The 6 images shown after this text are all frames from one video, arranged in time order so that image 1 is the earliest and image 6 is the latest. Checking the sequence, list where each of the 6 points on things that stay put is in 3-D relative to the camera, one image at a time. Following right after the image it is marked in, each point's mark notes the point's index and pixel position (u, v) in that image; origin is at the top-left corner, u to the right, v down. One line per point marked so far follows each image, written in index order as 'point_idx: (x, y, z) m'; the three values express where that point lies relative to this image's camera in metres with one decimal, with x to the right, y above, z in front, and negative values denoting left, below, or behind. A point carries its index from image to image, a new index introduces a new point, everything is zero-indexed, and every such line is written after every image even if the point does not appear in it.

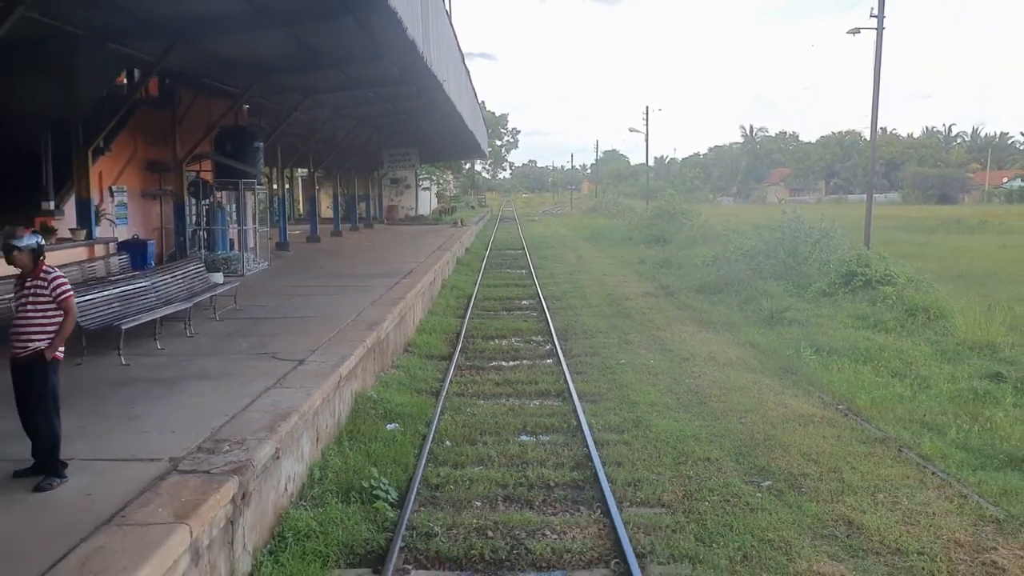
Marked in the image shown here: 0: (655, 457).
0: (+1.0, -1.1, +6.3) m
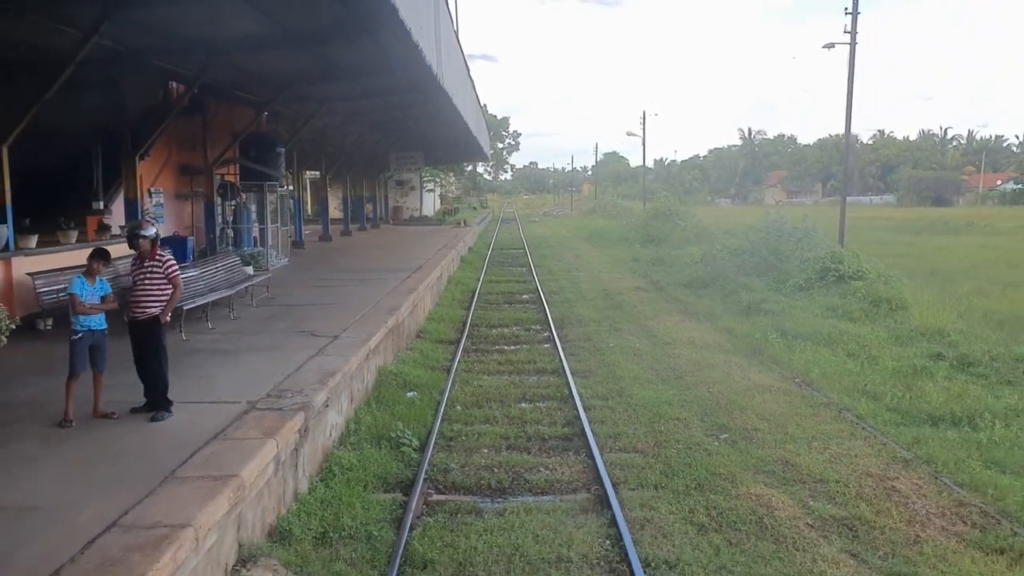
0: (+1.0, -1.0, +7.5) m
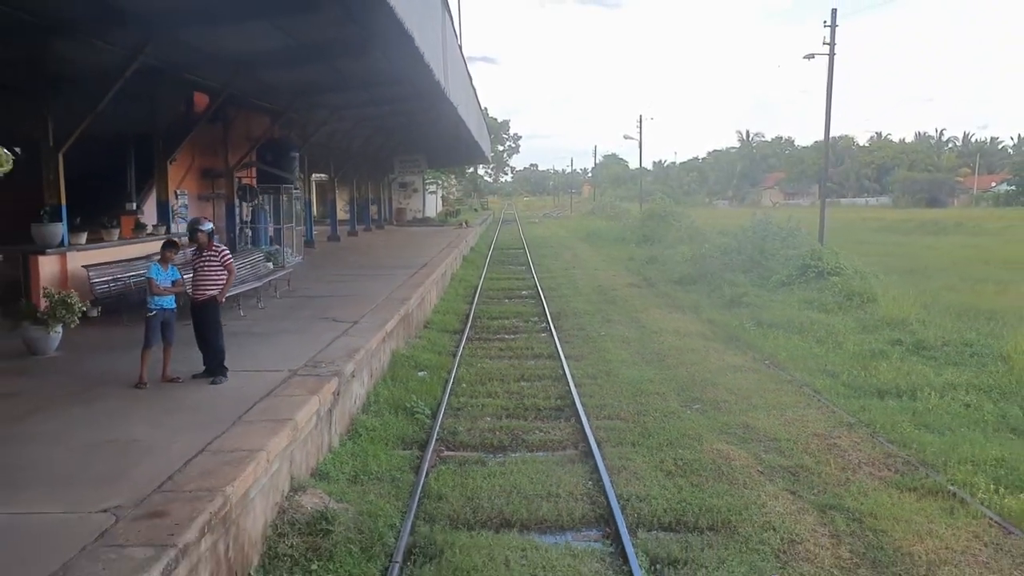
0: (+1.0, -0.9, +8.5) m
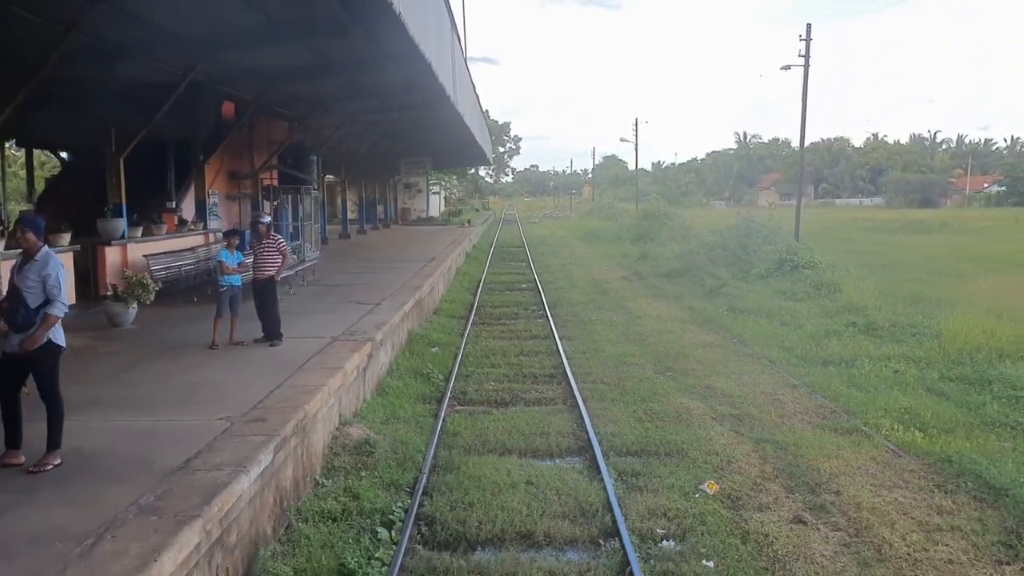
0: (+1.0, -0.8, +9.9) m
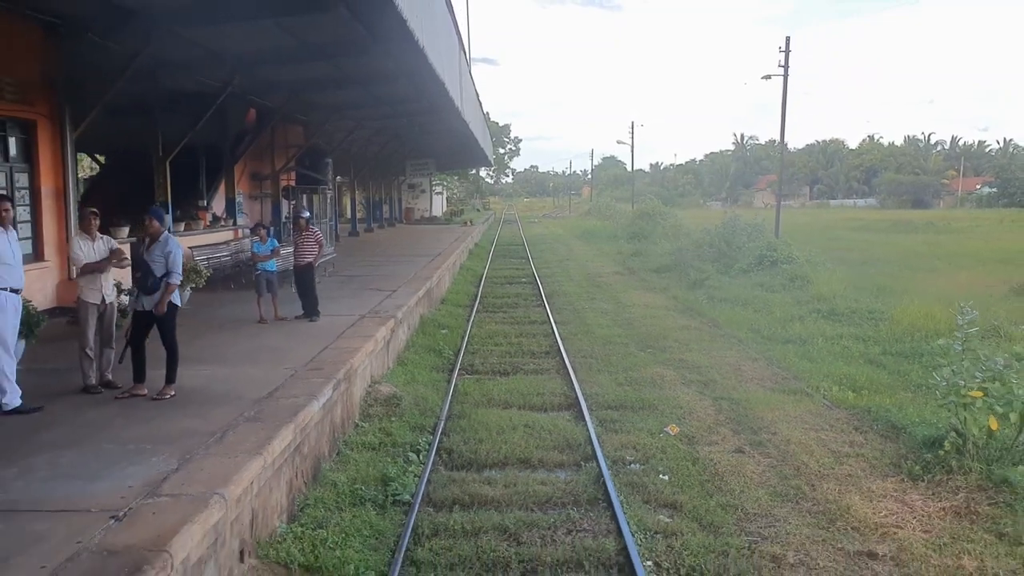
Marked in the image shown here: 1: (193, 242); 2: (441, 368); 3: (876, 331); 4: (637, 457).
0: (+1.0, -0.7, +11.3) m
1: (-4.4, +0.6, +12.6) m
2: (-0.7, -0.8, +9.5) m
3: (+4.4, -0.5, +11.1) m
4: (+0.9, -1.2, +6.4) m
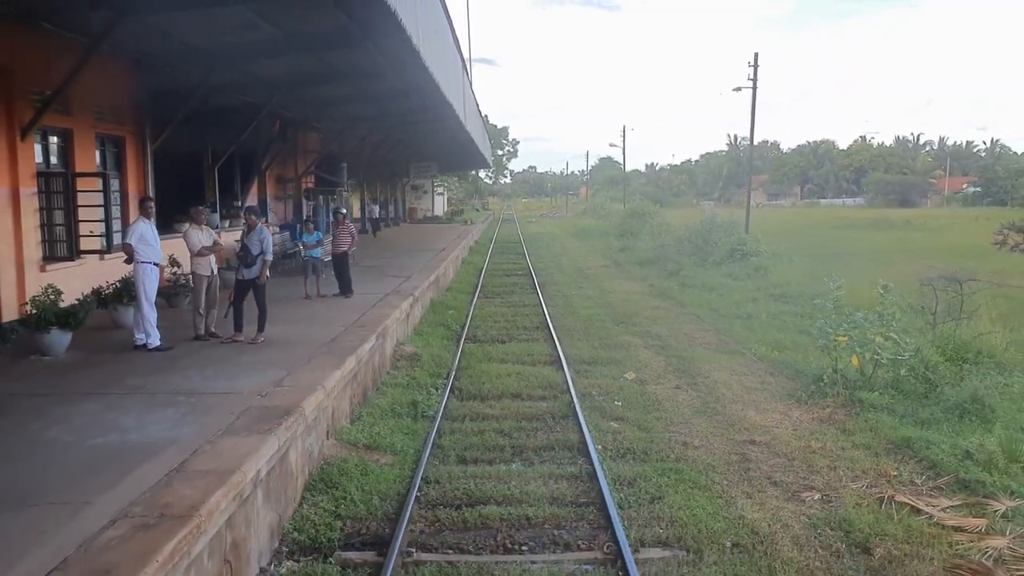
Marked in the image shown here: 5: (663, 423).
0: (+0.9, -0.4, +13.5) m
1: (-4.4, +0.8, +14.7) m
2: (-0.8, -0.6, +11.7) m
3: (+4.4, -0.3, +13.3) m
4: (+0.8, -1.0, +8.6) m
5: (+1.2, -1.1, +7.4) m
